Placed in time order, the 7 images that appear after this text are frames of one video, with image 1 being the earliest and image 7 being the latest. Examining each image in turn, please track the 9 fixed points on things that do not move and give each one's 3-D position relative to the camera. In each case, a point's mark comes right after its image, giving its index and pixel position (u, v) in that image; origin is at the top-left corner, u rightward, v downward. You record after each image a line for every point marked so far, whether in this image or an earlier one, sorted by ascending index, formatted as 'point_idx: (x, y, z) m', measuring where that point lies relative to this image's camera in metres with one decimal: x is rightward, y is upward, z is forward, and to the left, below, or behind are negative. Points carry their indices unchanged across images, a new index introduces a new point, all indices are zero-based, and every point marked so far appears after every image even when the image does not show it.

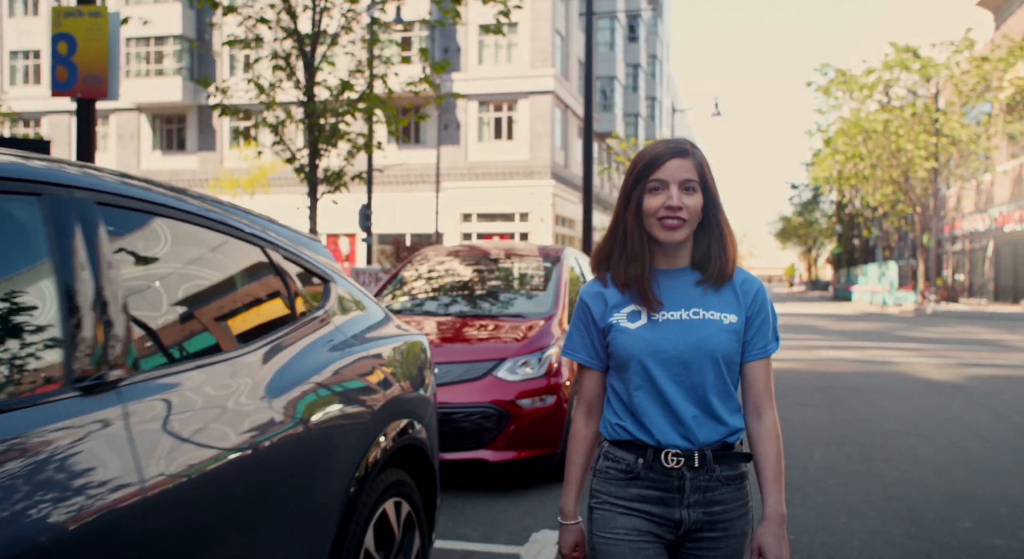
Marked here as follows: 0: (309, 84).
0: (-2.6, +2.5, +11.1) m
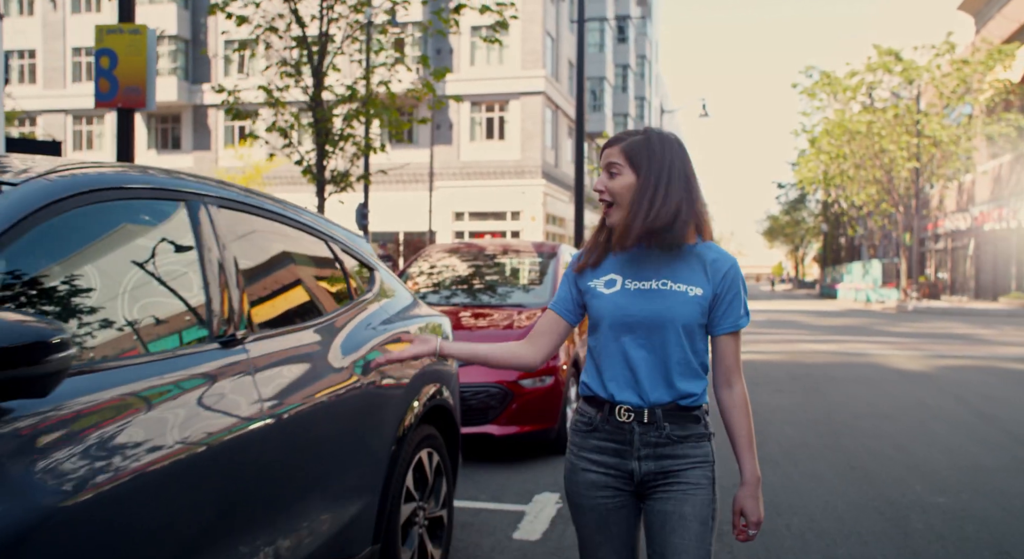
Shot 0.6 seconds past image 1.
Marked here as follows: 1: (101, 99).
0: (-2.6, +2.5, +11.7) m
1: (-3.2, +1.4, +6.7) m
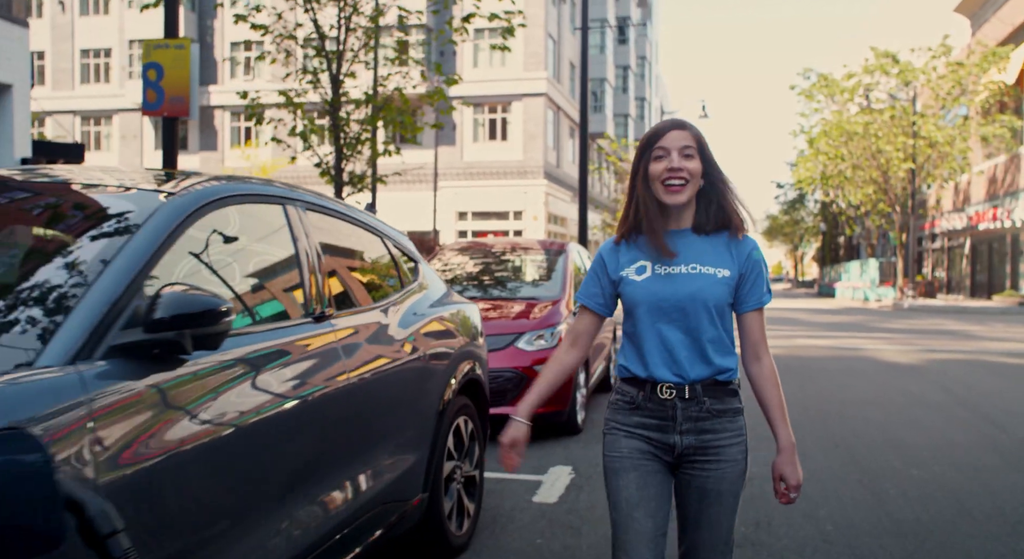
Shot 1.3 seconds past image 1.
0: (-2.5, +2.6, +12.3) m
1: (-3.1, +1.4, +7.3) m
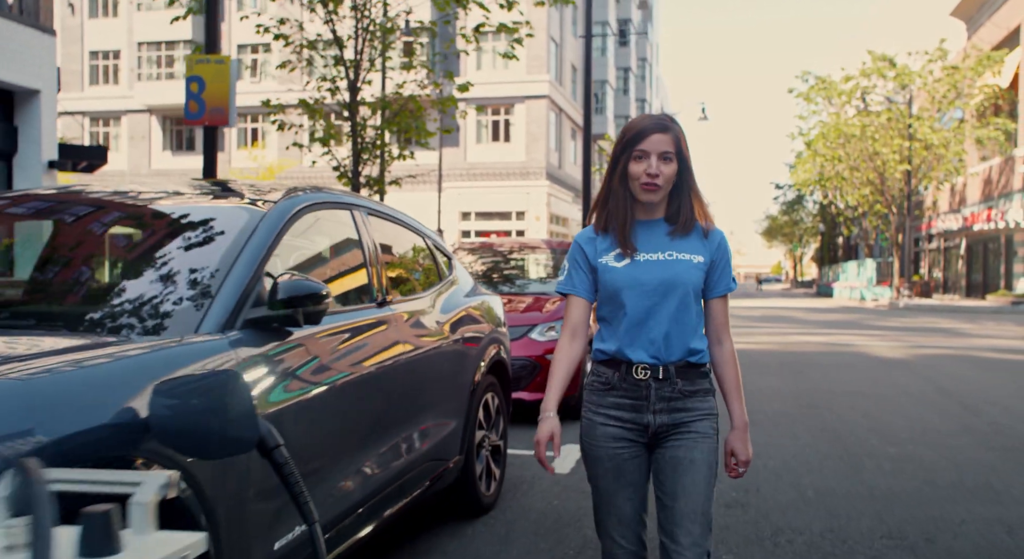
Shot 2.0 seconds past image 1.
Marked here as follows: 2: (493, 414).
0: (-2.4, +2.6, +12.9) m
1: (-2.9, +1.5, +8.0) m
2: (-0.1, -0.8, +5.0) m
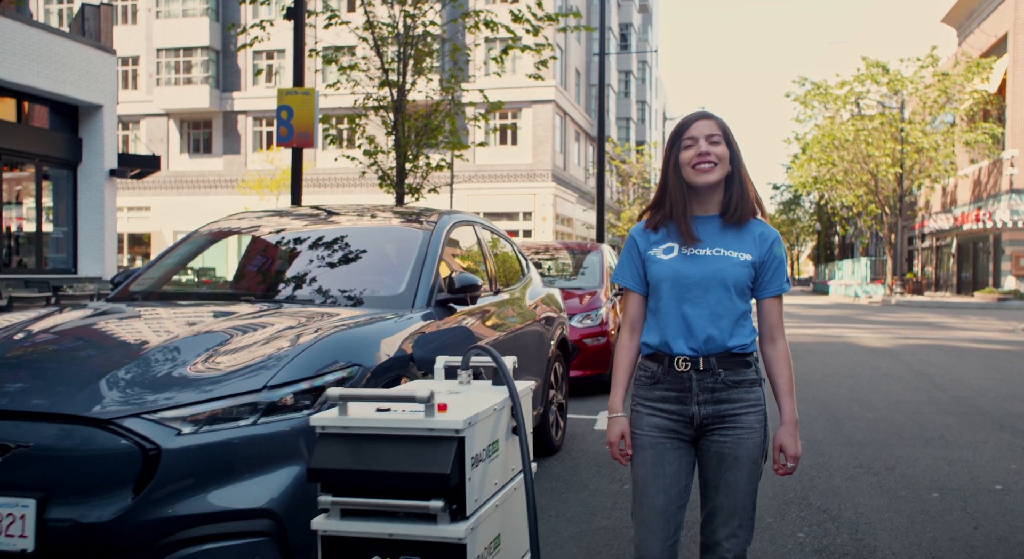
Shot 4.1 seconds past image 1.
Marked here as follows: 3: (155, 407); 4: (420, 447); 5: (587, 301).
0: (-1.9, +2.7, +14.4) m
1: (-2.5, +1.5, +9.5) m
2: (+0.3, -0.7, +6.4) m
3: (-1.2, -0.4, +2.8) m
4: (-0.2, -0.4, +2.0) m
5: (+0.8, -0.2, +9.4) m
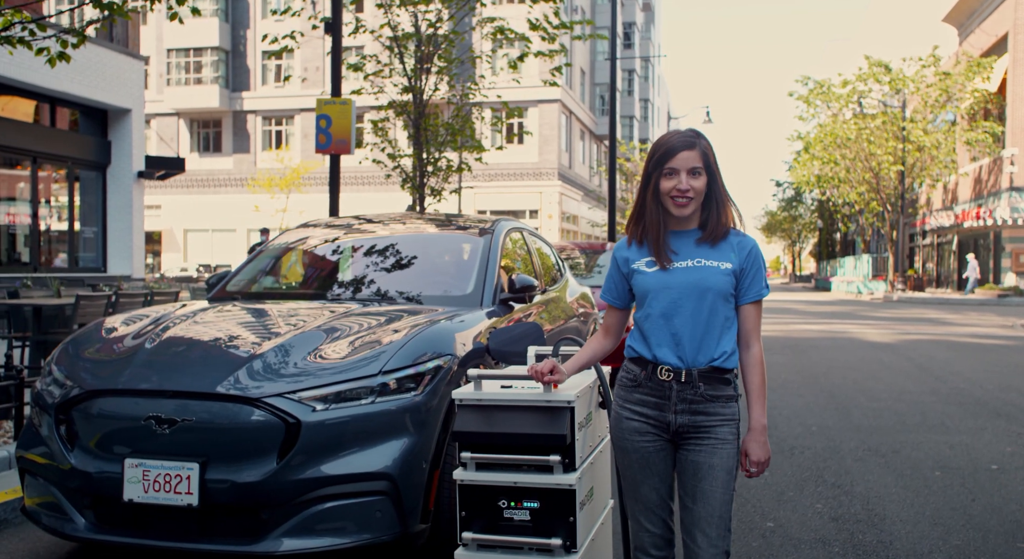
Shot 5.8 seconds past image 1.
0: (-1.6, +2.7, +15.0) m
1: (-2.2, +1.5, +10.0) m
2: (+0.6, -0.7, +7.0) m
3: (-0.9, -0.4, +3.4) m
4: (+0.1, -0.4, +2.6) m
5: (+1.1, -0.2, +9.9) m
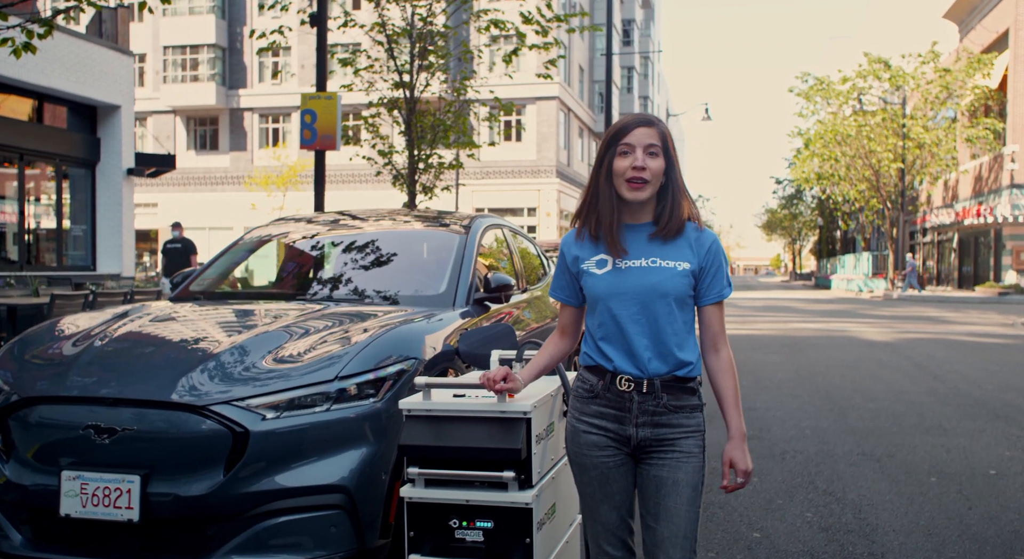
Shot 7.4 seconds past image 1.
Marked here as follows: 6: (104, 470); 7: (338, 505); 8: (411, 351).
0: (-1.8, +2.7, +14.8) m
1: (-2.3, +1.5, +9.8) m
2: (+0.5, -0.7, +6.8) m
3: (-1.0, -0.4, +3.2) m
4: (0.0, -0.4, +2.3) m
5: (+1.0, -0.2, +9.7) m
6: (-1.5, -0.7, +3.1) m
7: (-0.6, -0.8, +3.2) m
8: (-0.4, -0.3, +3.7) m
